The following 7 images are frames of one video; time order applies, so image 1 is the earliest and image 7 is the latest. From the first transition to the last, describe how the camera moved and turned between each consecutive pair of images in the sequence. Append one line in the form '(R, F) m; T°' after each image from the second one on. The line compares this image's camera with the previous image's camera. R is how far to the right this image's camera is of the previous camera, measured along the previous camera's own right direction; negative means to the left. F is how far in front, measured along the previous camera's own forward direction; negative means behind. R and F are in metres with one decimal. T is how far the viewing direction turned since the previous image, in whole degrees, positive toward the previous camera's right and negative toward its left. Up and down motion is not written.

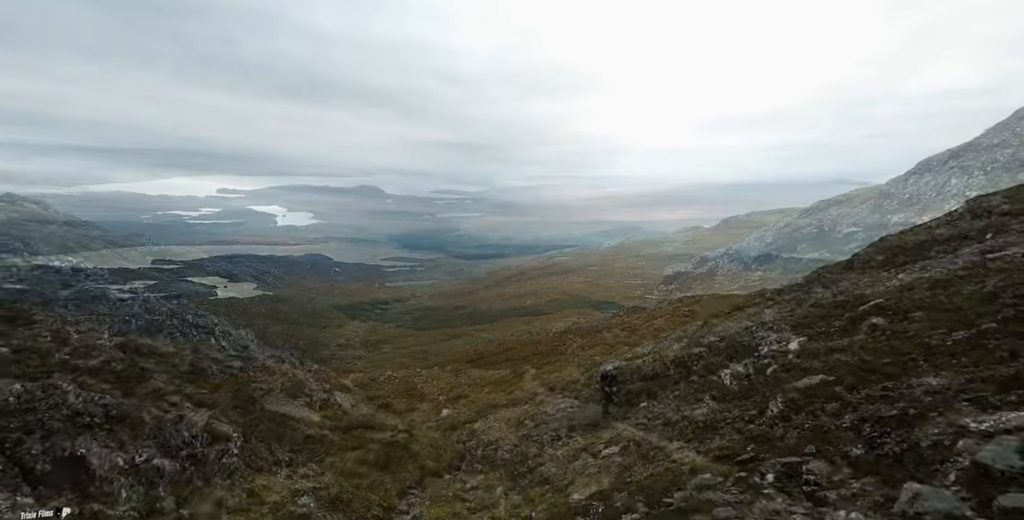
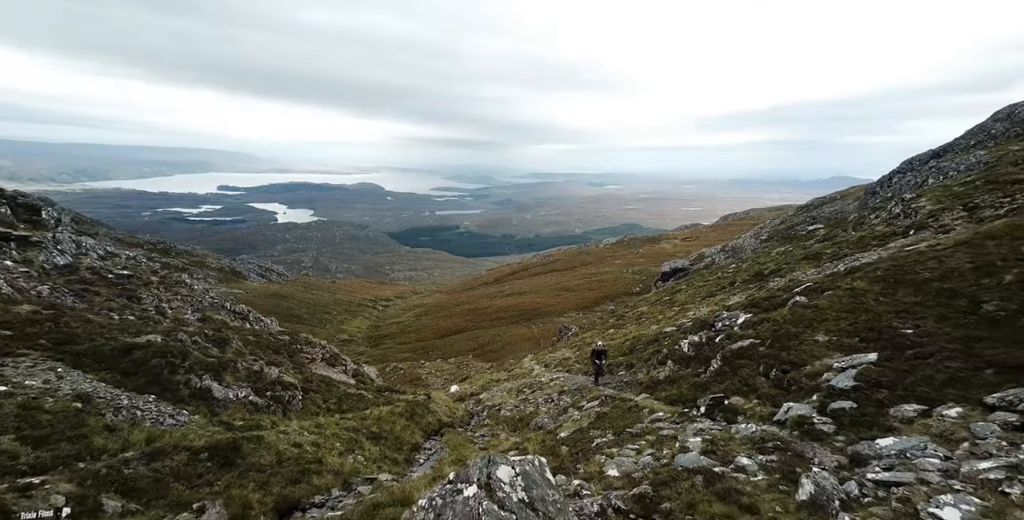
(0.0, -5.5) m; 0°
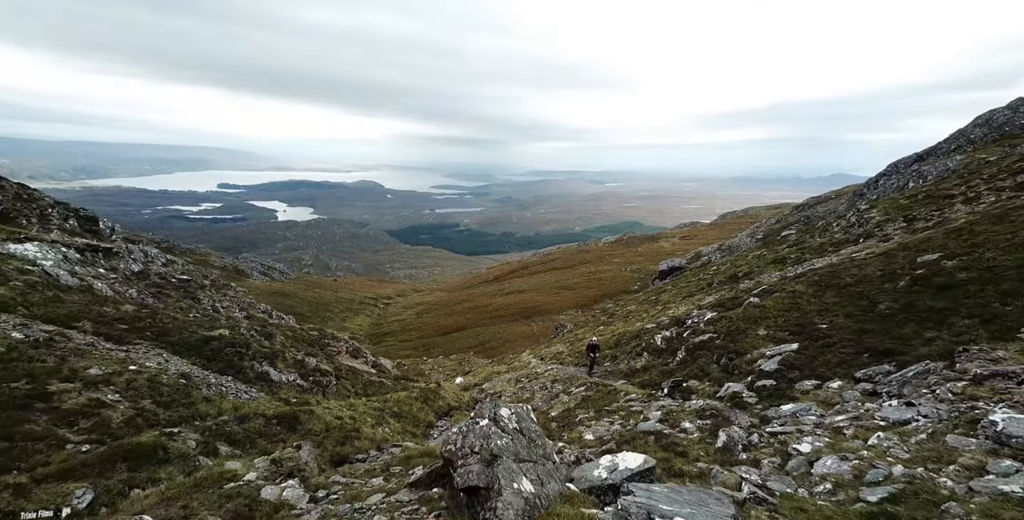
(+0.1, -4.7) m; 0°
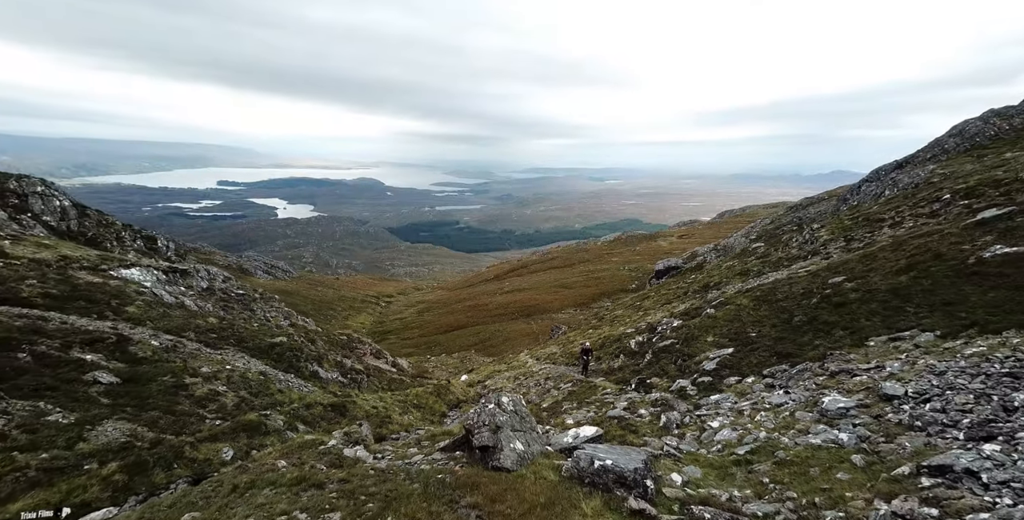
(+0.1, -6.3) m; 0°
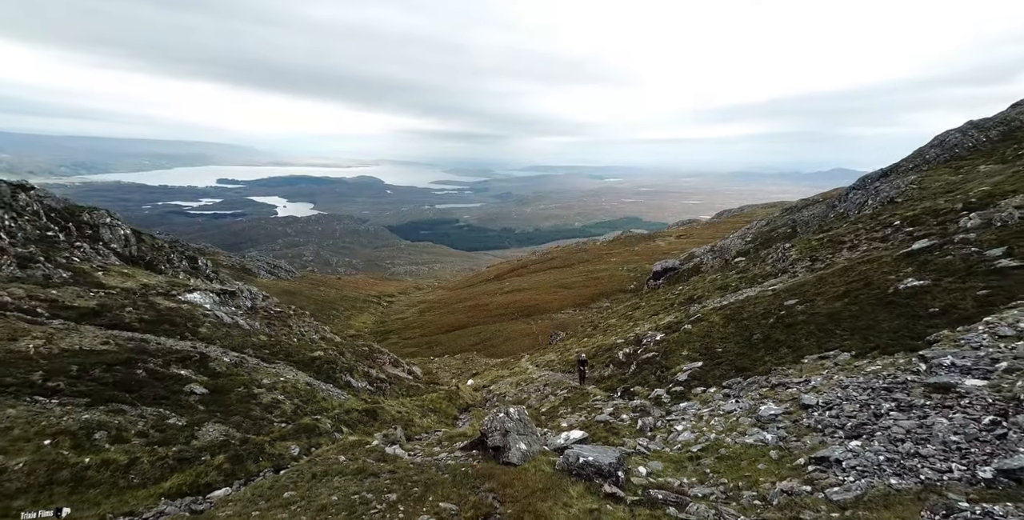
(-0.3, -5.2) m; 0°
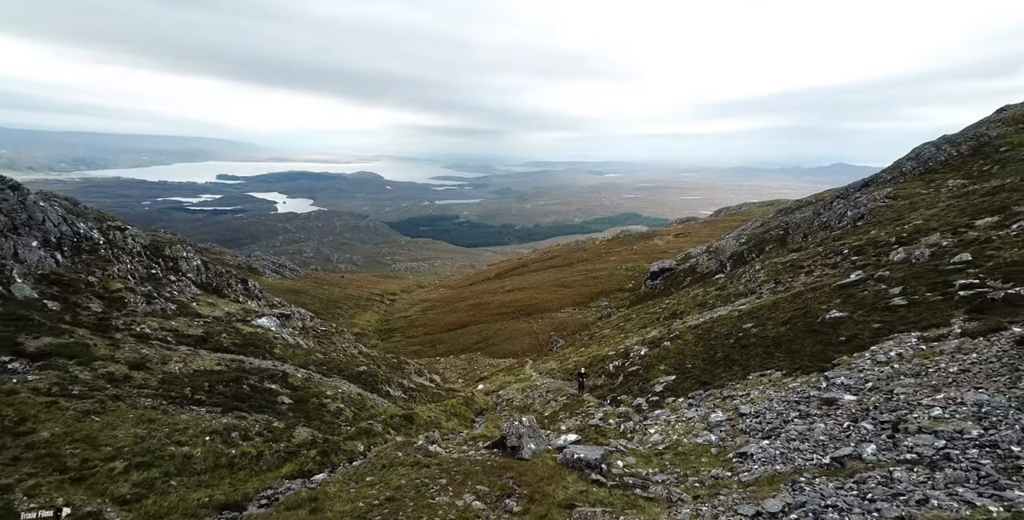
(-0.8, -7.9) m; 0°
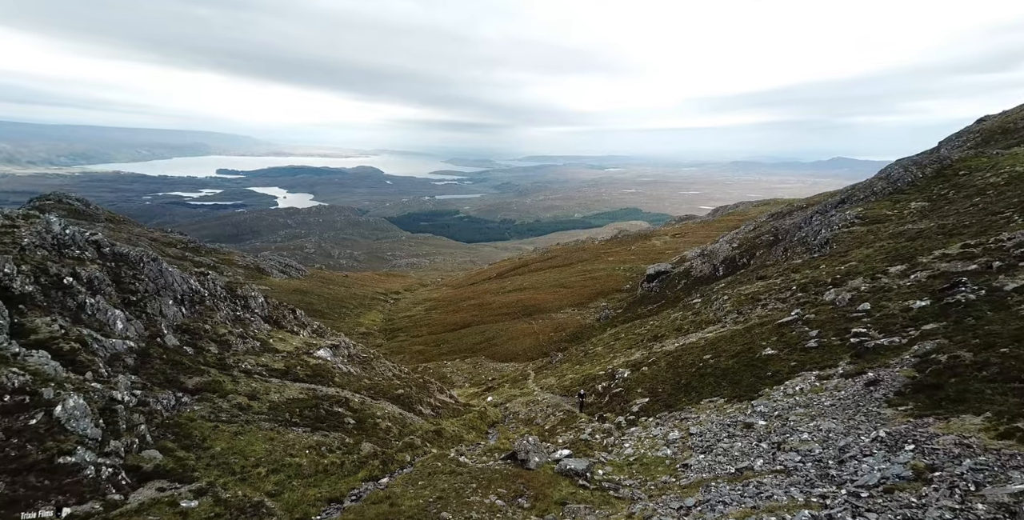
(-0.8, -10.8) m; 0°
